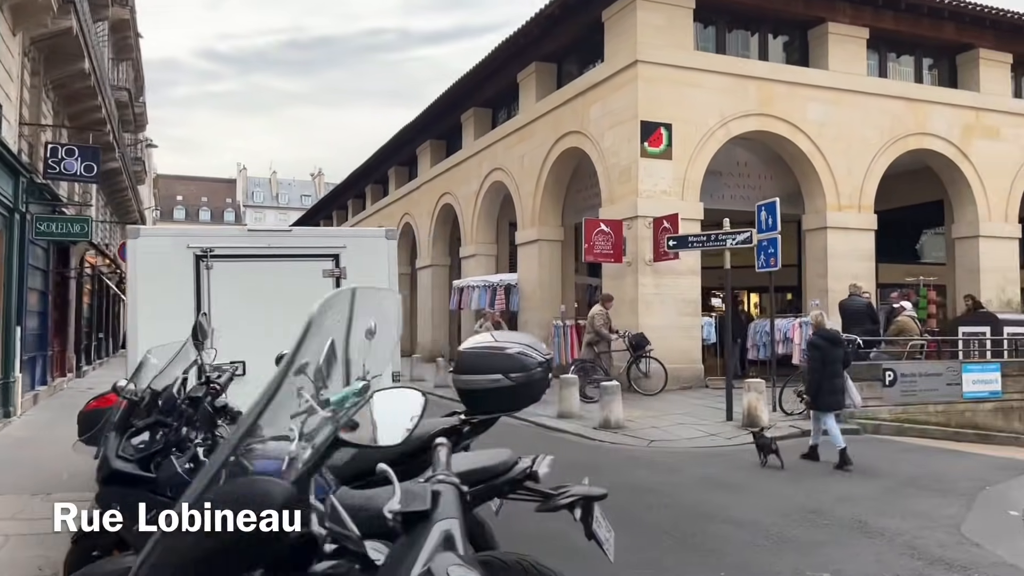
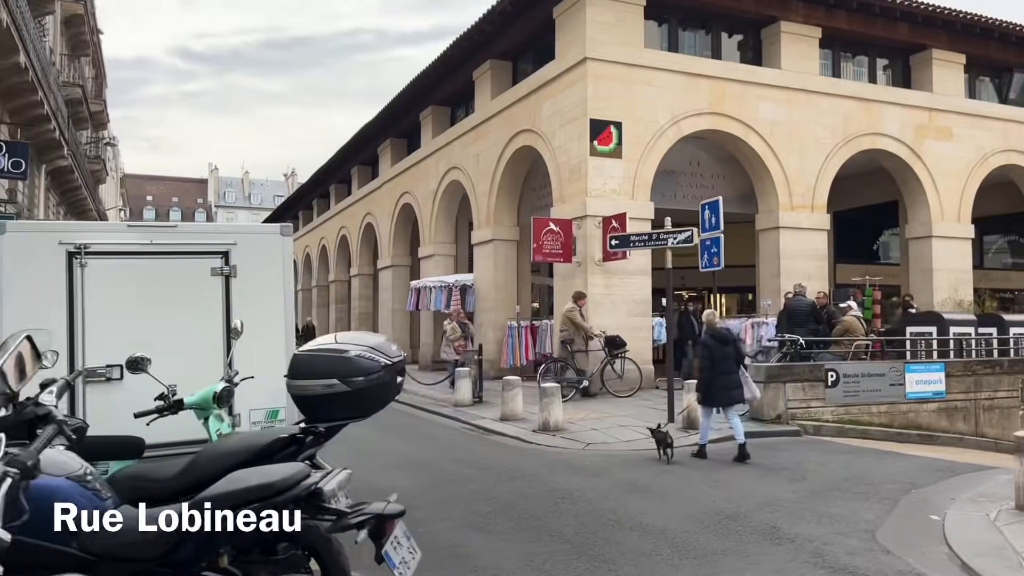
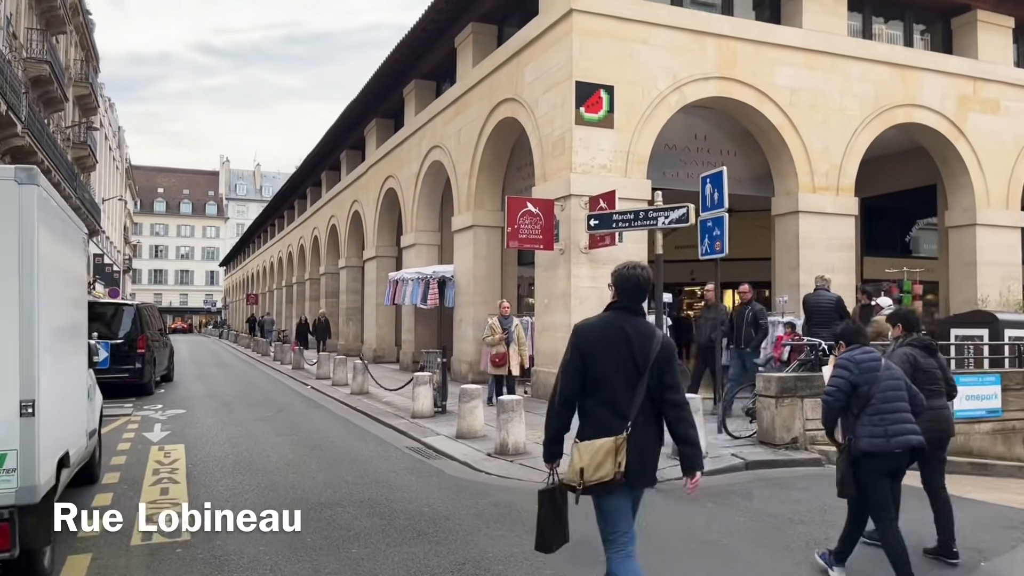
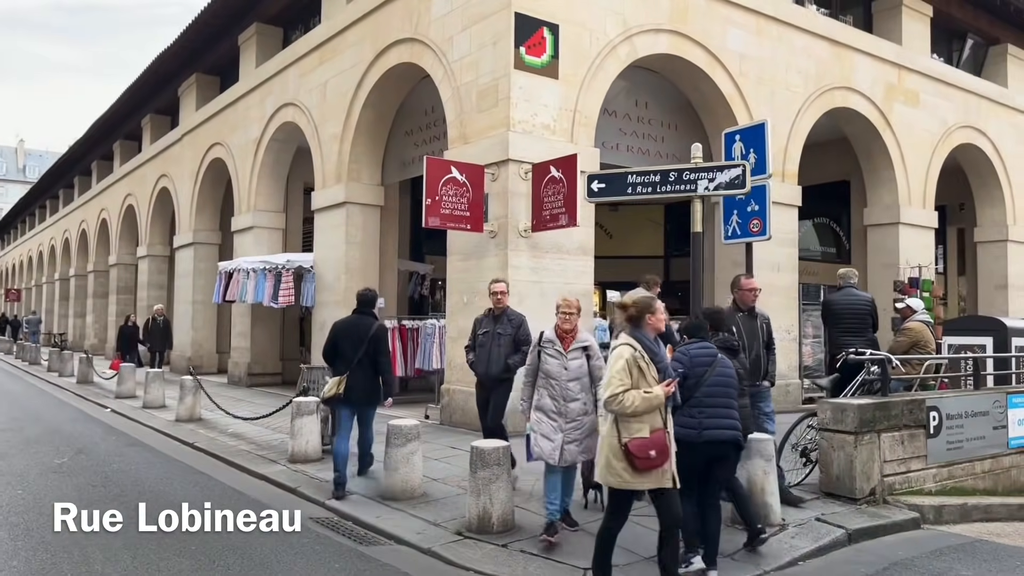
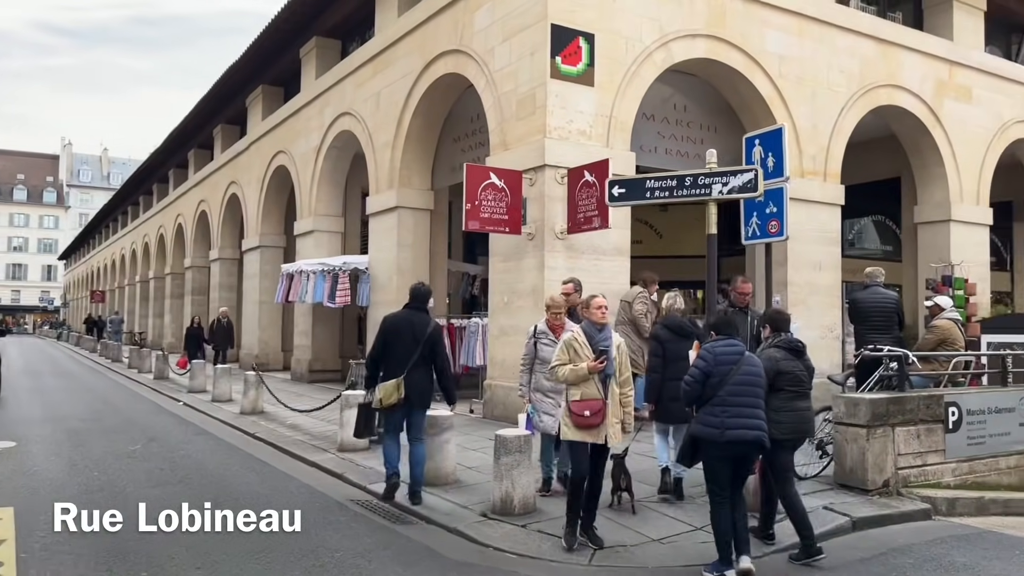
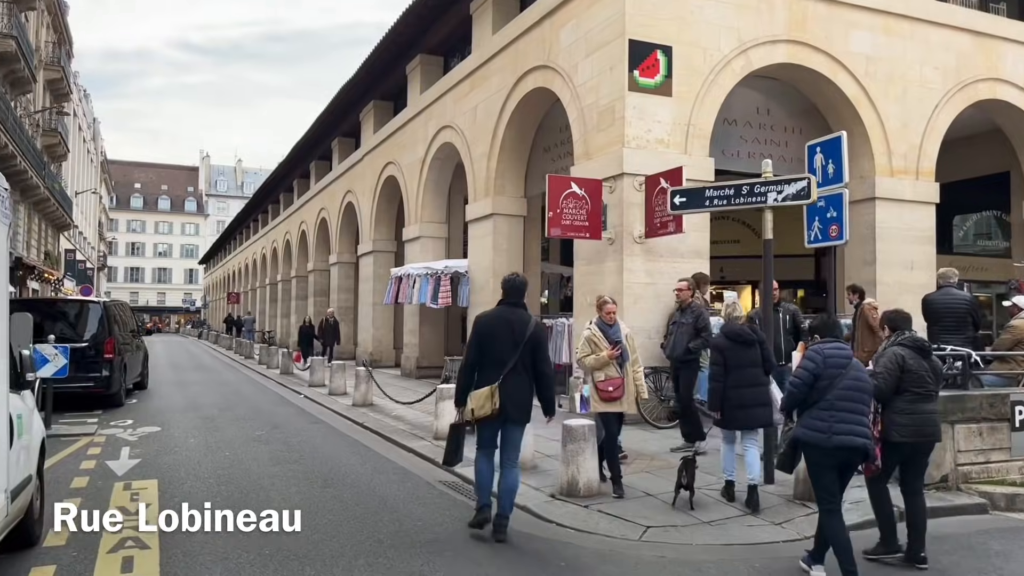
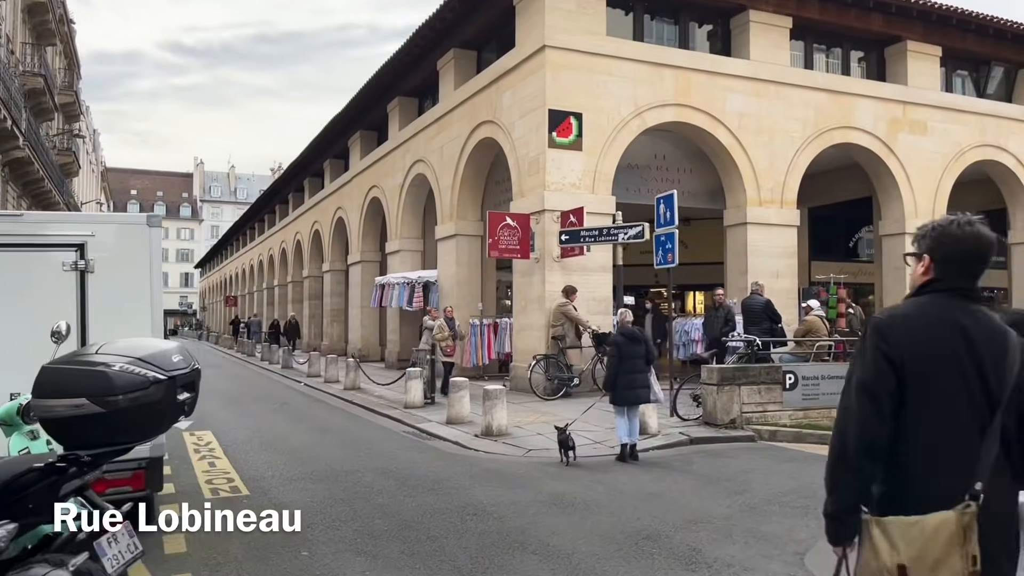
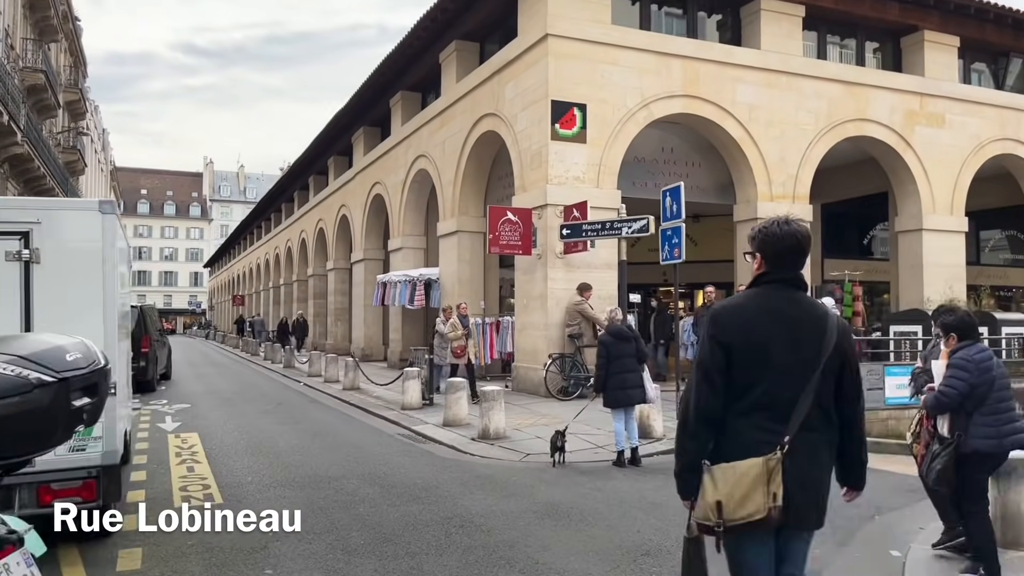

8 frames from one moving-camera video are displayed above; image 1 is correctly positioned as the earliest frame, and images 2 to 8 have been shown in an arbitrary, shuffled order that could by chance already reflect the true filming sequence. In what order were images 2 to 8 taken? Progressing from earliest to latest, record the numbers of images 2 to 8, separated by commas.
2, 7, 8, 3, 6, 5, 4
